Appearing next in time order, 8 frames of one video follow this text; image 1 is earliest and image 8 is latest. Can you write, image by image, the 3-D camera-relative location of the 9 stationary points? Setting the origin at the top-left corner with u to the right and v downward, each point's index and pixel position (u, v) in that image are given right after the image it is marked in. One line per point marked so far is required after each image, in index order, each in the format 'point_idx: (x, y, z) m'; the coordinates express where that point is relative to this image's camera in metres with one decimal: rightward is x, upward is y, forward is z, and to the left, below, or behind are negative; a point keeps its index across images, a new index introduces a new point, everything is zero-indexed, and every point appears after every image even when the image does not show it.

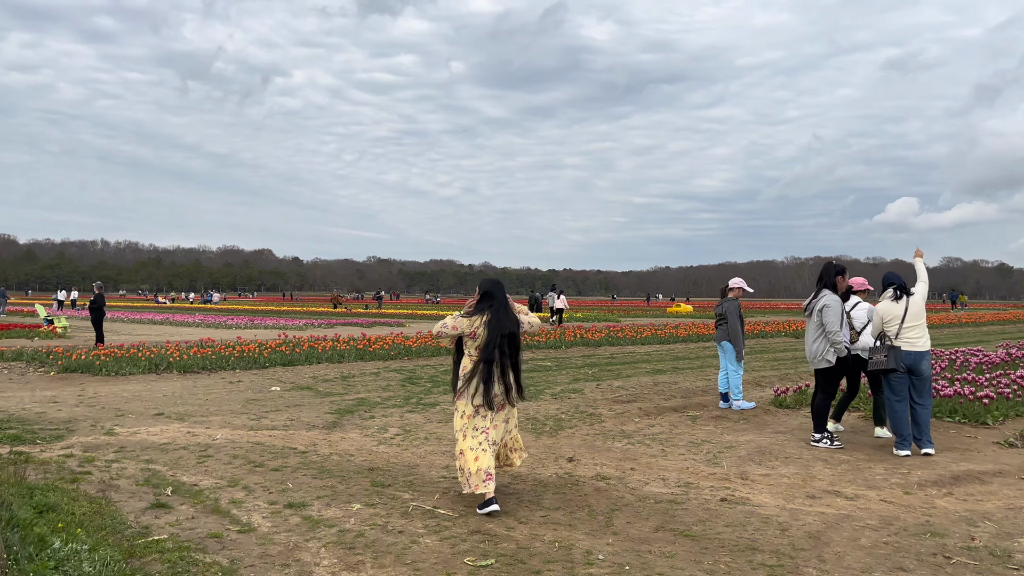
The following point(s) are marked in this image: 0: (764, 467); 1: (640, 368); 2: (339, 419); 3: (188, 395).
0: (+1.9, -1.4, +6.1) m
1: (+2.2, -1.4, +14.0) m
2: (-1.9, -1.4, +8.6) m
3: (-4.1, -1.4, +10.4) m
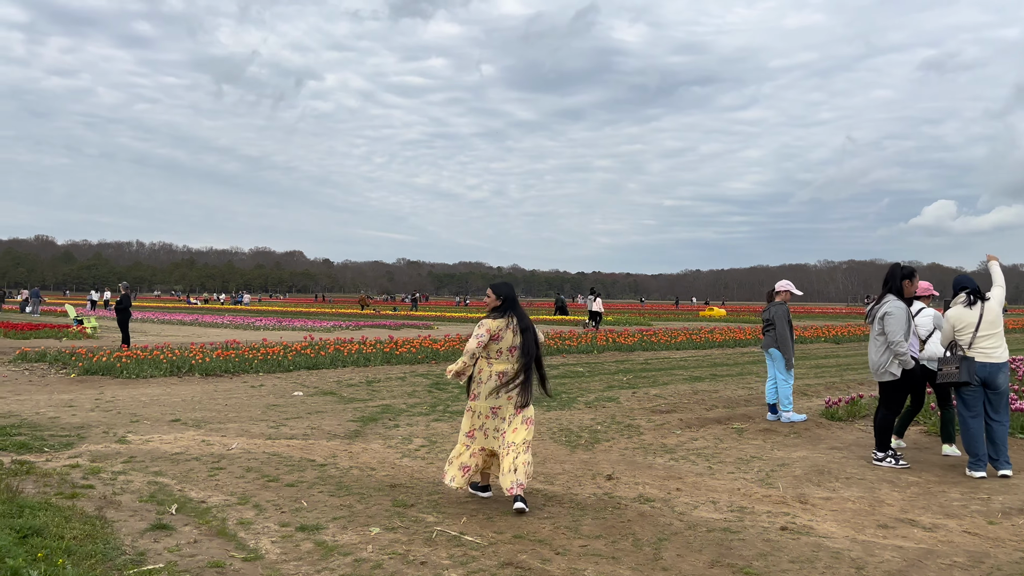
0: (+2.1, -1.4, +5.6) m
1: (+2.7, -1.4, +13.4) m
2: (-1.5, -1.4, +8.2) m
3: (-3.8, -1.4, +10.0) m
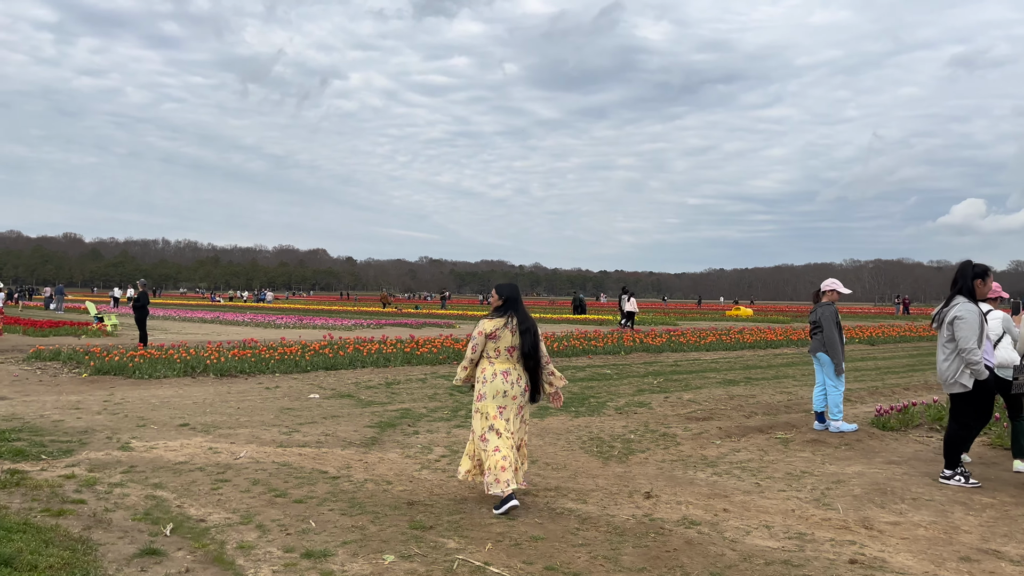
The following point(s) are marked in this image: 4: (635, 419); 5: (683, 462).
0: (+2.3, -1.4, +5.0) m
1: (+3.1, -1.4, +12.8) m
2: (-1.3, -1.4, +7.7) m
3: (-3.5, -1.4, +9.6) m
4: (+1.3, -1.4, +8.7) m
5: (+1.4, -1.4, +6.5) m
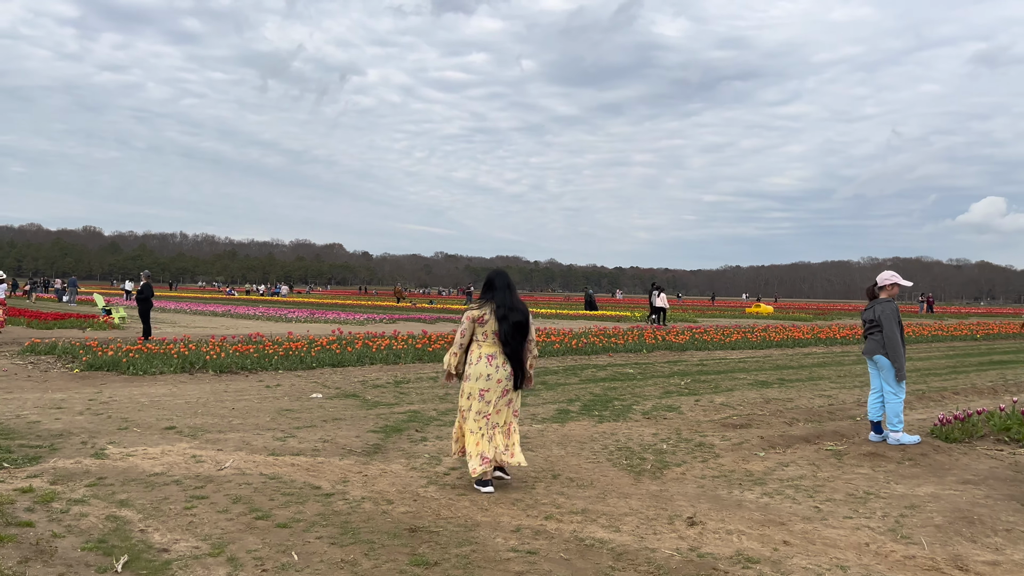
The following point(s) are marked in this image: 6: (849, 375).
0: (+2.4, -1.3, +4.2) m
1: (+3.4, -1.4, +12.0) m
2: (-1.1, -1.3, +7.0) m
3: (-3.3, -1.2, +8.9) m
4: (+1.5, -1.3, +7.9) m
5: (+1.5, -1.3, +5.7) m
6: (+5.4, -1.4, +13.1) m
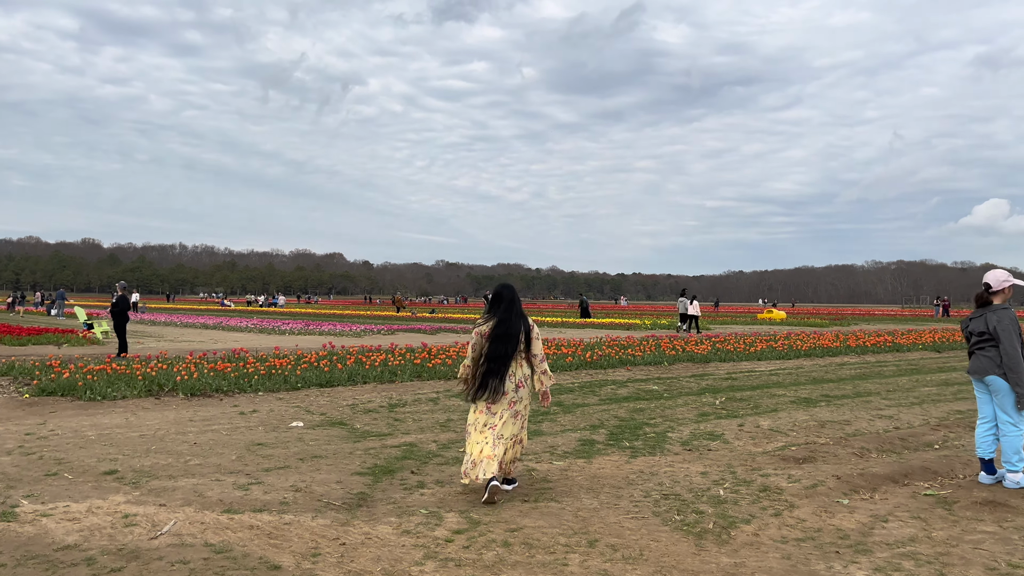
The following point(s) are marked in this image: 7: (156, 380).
0: (+2.5, -1.3, +2.8) m
1: (+3.5, -1.4, +10.6) m
2: (-1.0, -1.4, +5.6) m
3: (-3.1, -1.4, +7.6) m
4: (+1.6, -1.4, +6.5) m
5: (+1.6, -1.4, +4.3) m
6: (+5.6, -1.5, +11.7) m
7: (-4.4, -1.1, +10.1) m
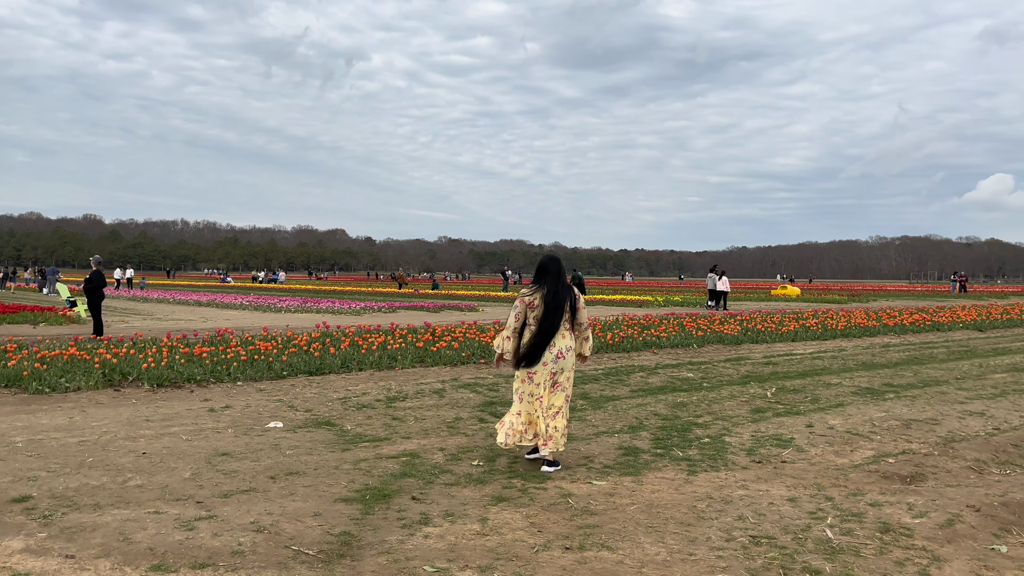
0: (+2.7, -1.3, +1.4) m
1: (+3.7, -1.1, +9.2) m
2: (-0.8, -1.2, +4.2) m
3: (-2.9, -1.2, +6.2) m
4: (+1.8, -1.2, +5.1) m
5: (+1.8, -1.2, +2.9) m
6: (+5.8, -1.1, +10.3) m
7: (-4.2, -0.9, +8.8) m
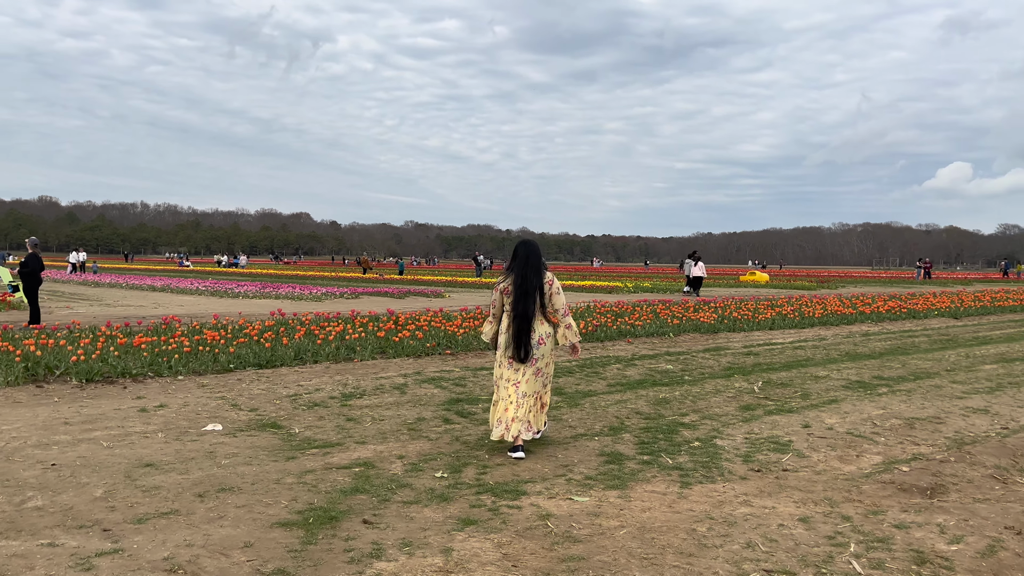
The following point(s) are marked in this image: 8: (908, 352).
0: (+2.7, -1.3, +0.8) m
1: (+3.4, -1.0, +8.7) m
2: (-1.0, -1.2, +3.5) m
3: (-3.2, -1.1, +5.4) m
4: (+1.6, -1.1, +4.5) m
5: (+1.7, -1.2, +2.3) m
6: (+5.4, -1.0, +9.9) m
7: (-4.6, -0.7, +7.9) m
8: (+5.6, -0.9, +11.5) m
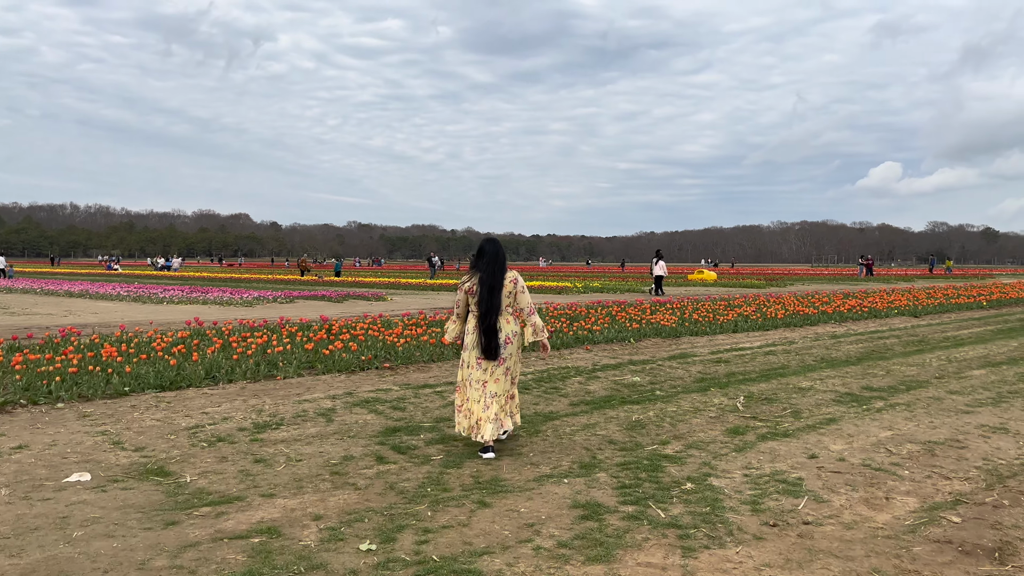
0: (+2.7, -1.3, -0.1) m
1: (+2.9, -1.0, +7.8) m
2: (-1.1, -1.2, +2.3) m
3: (-3.4, -1.1, +4.0) m
4: (+1.4, -1.2, +3.5) m
5: (+1.6, -1.2, +1.3) m
6: (+4.8, -1.0, +9.1) m
7: (-5.0, -0.8, +6.4) m
8: (+4.9, -0.9, +10.7) m
